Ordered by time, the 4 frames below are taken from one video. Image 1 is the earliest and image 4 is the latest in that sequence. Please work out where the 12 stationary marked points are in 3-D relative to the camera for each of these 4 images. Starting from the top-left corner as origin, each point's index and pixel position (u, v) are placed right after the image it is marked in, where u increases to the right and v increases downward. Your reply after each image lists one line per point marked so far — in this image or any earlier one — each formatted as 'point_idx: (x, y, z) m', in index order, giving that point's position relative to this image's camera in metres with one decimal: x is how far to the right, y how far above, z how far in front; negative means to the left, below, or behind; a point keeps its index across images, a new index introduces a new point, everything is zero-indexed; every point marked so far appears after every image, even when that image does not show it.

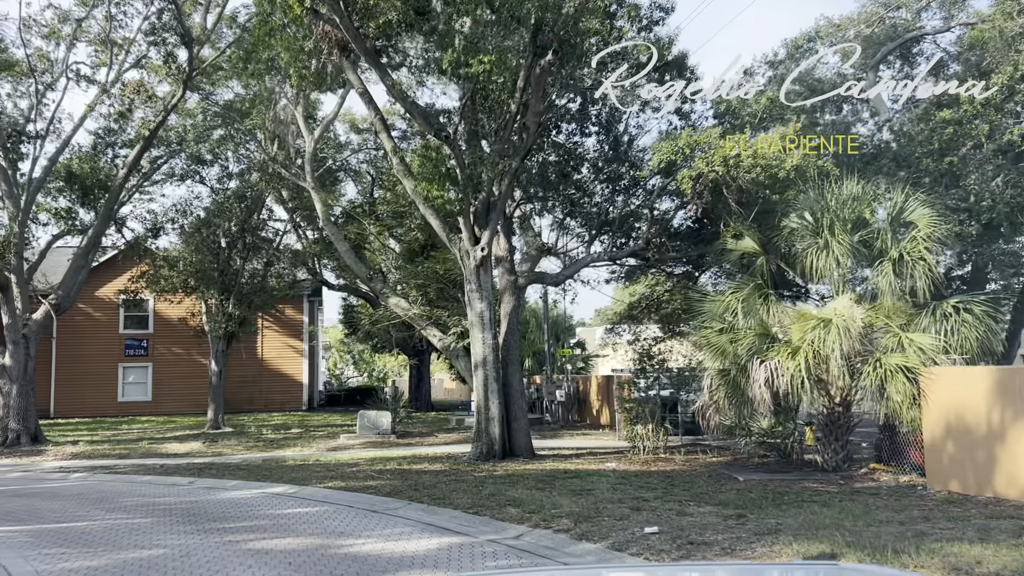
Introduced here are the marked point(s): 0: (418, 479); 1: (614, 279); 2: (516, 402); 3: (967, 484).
0: (-1.4, -2.8, +12.4) m
1: (+2.2, +0.2, +18.6) m
2: (+0.1, -2.1, +15.5) m
3: (+5.2, -2.2, +9.5) m
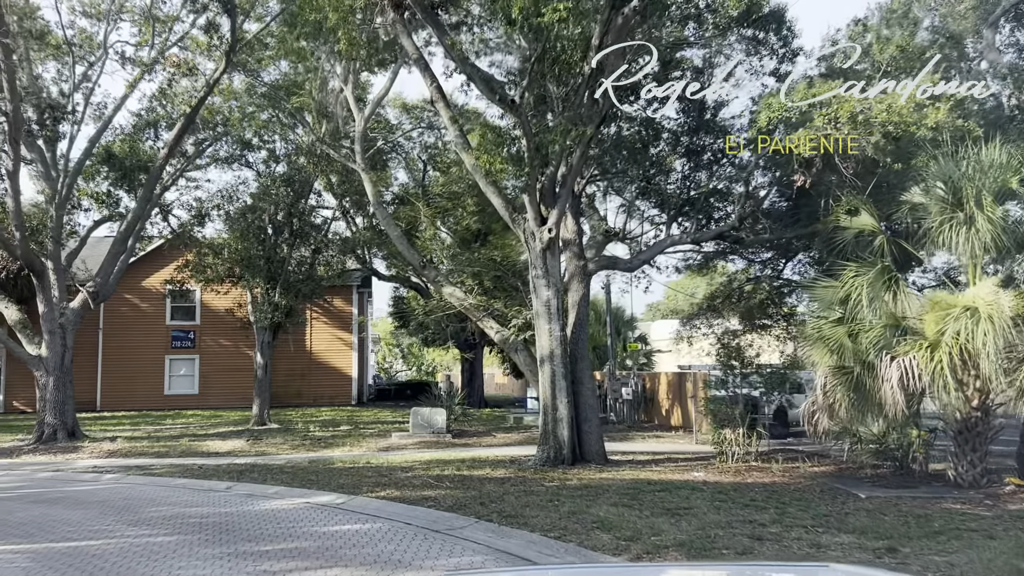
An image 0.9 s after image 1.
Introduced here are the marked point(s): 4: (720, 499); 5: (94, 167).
0: (-0.4, -2.6, +10.8) m
1: (+3.6, +0.5, +16.9) m
2: (+1.2, -1.9, +13.9) m
3: (+6.0, -2.0, +7.7) m
4: (+2.4, -2.5, +10.0) m
5: (-9.8, +2.9, +19.9) m
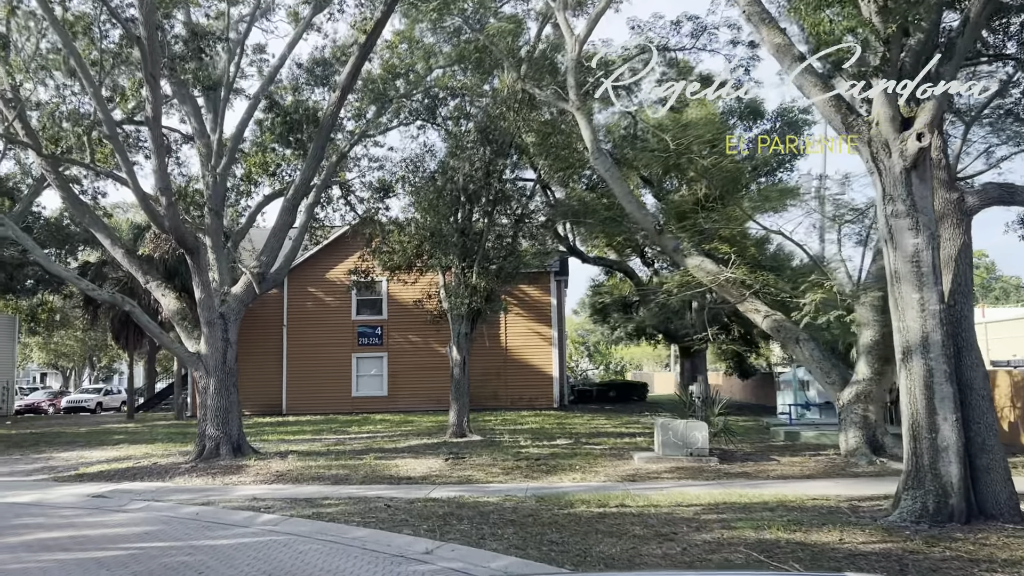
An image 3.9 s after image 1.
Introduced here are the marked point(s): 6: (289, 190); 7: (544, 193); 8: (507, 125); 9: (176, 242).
0: (+2.5, -2.1, +5.9) m
1: (+7.6, +1.1, +11.0) m
2: (+4.7, -1.3, +8.5) m
3: (+8.1, -1.4, +1.4) m
4: (+5.1, -1.9, +4.4) m
5: (-5.0, +3.2, +16.6) m
6: (-4.5, +2.0, +17.1) m
7: (+0.8, +2.3, +19.4) m
8: (-0.1, +3.6, +17.9) m
9: (-5.5, +0.8, +13.9) m
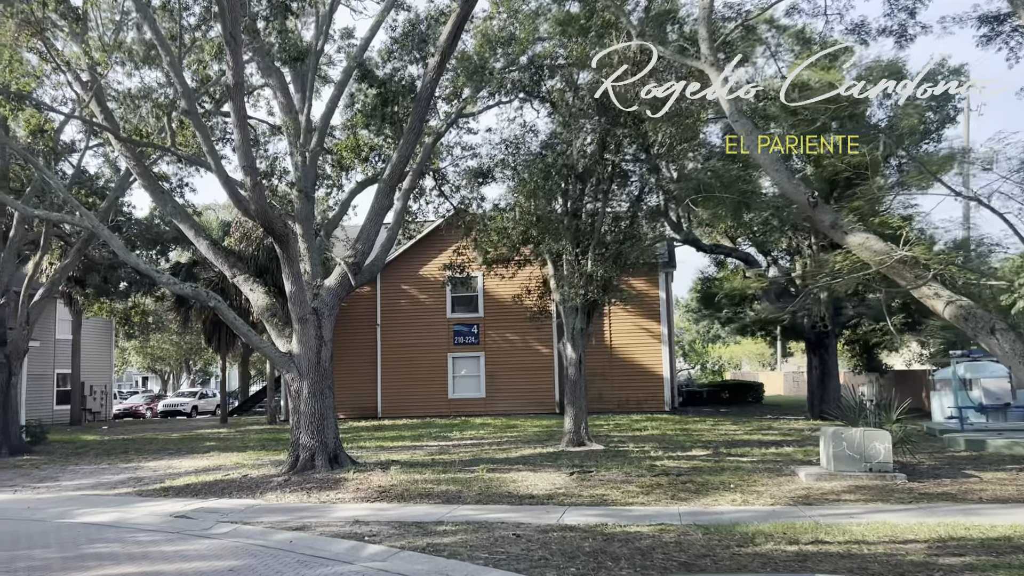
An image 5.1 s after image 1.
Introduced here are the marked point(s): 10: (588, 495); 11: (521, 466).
0: (+3.6, -1.8, +3.7) m
1: (+9.1, +1.4, +8.3) m
2: (+6.0, -1.0, +6.1) m
3: (+8.7, -1.1, -1.3) m
4: (+6.0, -1.6, +2.0) m
5: (-2.9, +3.3, +15.2) m
6: (-2.4, +2.2, +15.6) m
7: (+3.1, +2.5, +17.3) m
8: (+2.1, +3.8, +15.9) m
9: (-3.7, +0.9, +12.5) m
10: (+0.9, -2.5, +10.4) m
11: (+0.1, -2.7, +13.0) m
